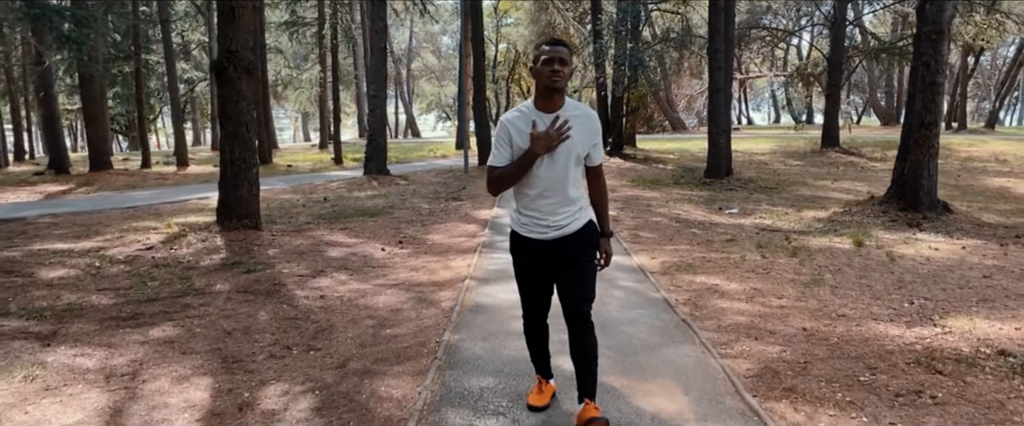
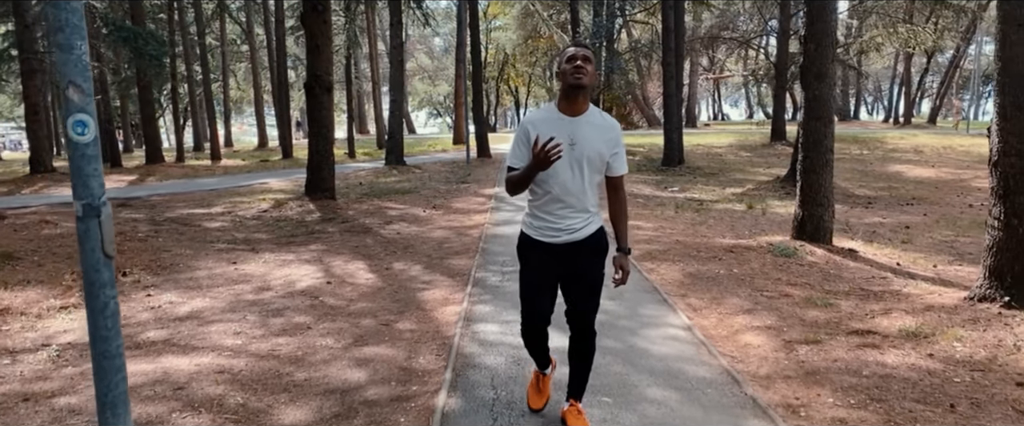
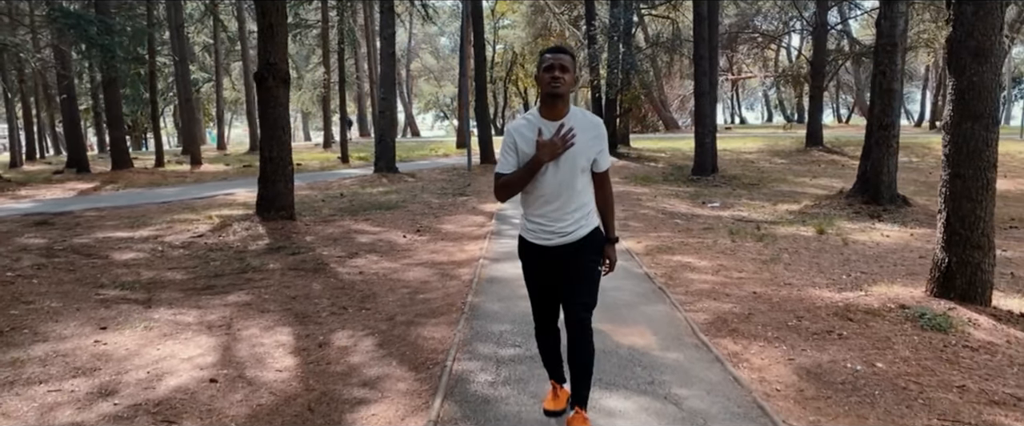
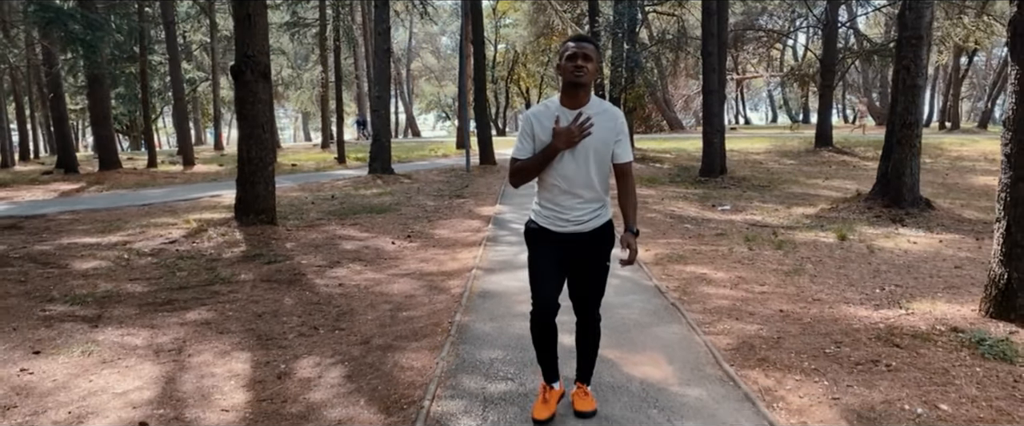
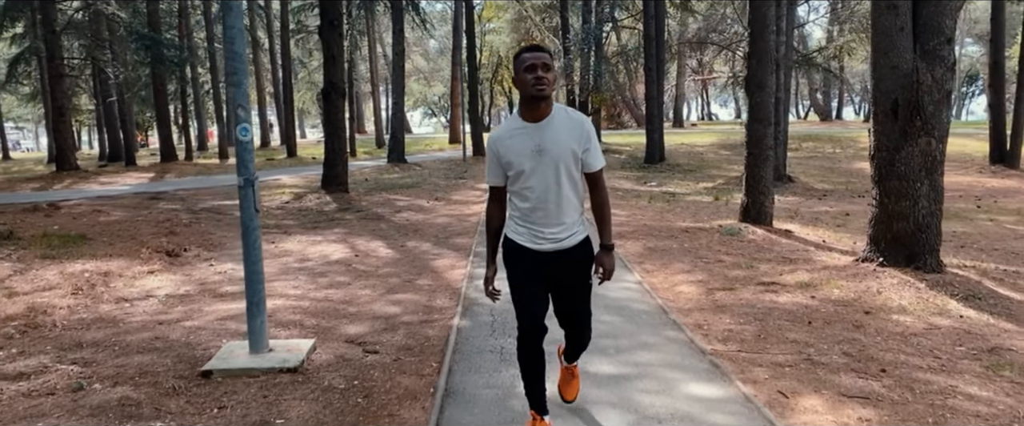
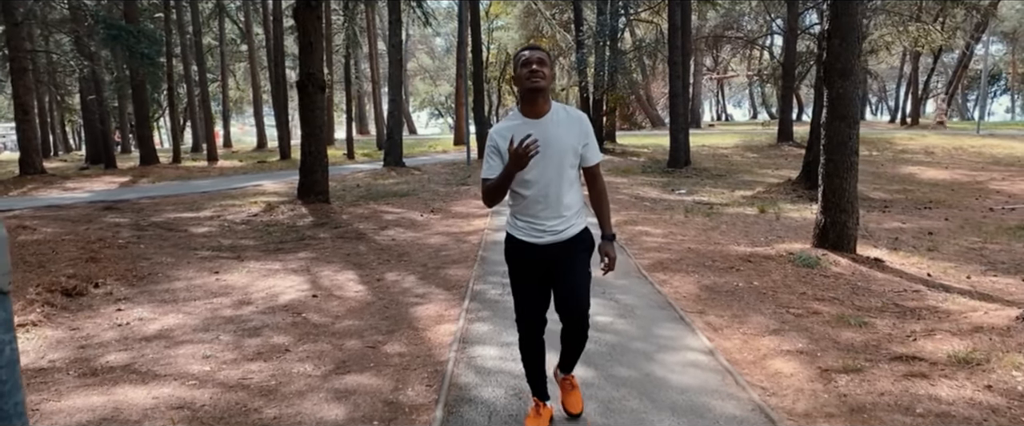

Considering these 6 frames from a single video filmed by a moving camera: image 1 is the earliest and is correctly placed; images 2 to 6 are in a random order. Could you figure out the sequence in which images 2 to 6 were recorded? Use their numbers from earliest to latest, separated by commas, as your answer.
4, 3, 6, 2, 5
